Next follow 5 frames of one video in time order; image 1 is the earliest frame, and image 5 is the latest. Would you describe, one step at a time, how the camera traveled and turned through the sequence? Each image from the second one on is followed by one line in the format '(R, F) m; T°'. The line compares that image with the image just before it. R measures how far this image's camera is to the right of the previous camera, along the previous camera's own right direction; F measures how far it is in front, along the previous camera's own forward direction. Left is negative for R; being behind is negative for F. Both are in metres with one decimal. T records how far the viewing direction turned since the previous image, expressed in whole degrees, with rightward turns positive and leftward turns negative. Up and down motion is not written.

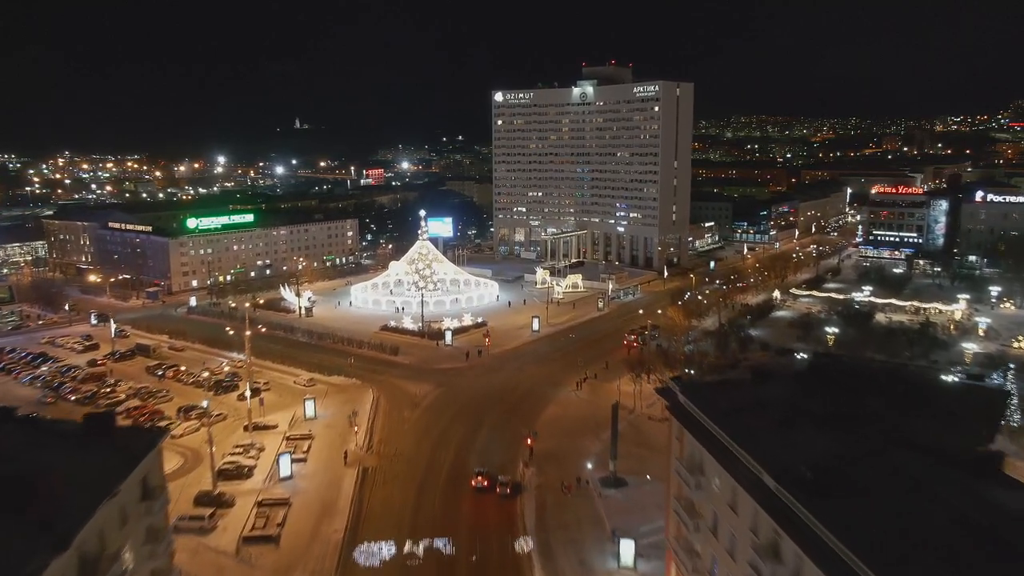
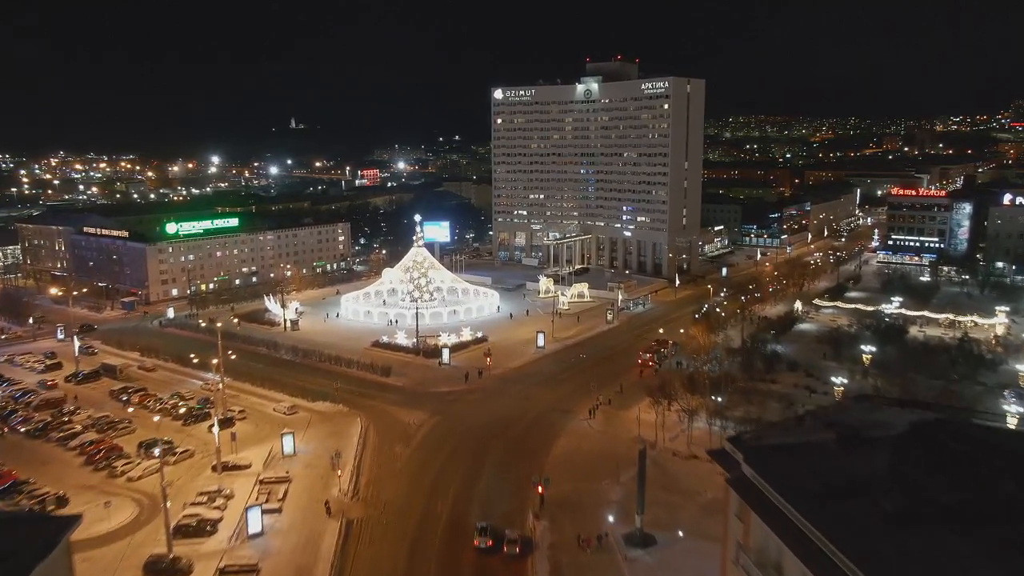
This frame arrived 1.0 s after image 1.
(-0.3, +3.6) m; 0°
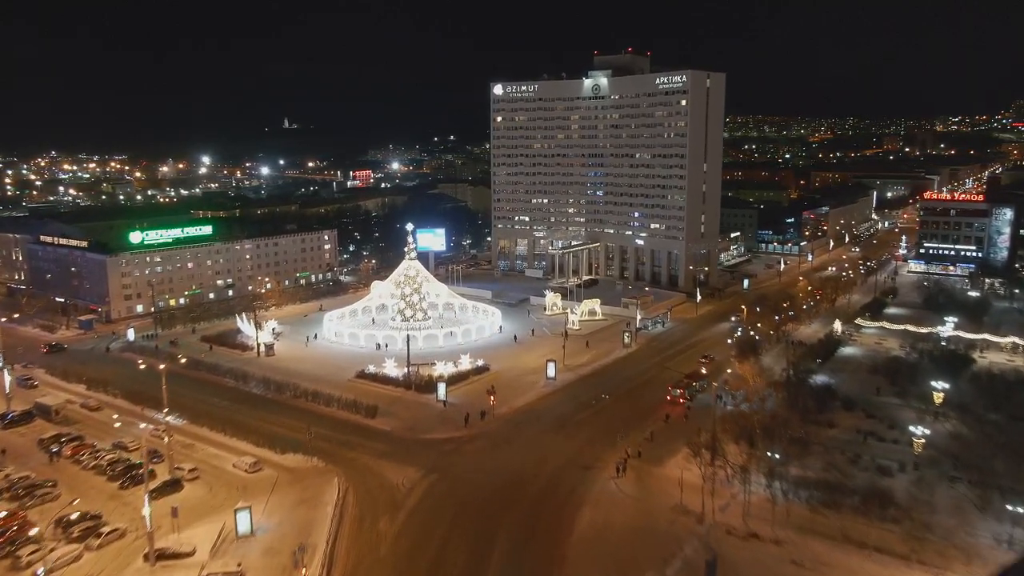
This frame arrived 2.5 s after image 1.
(-0.5, +5.4) m; 0°
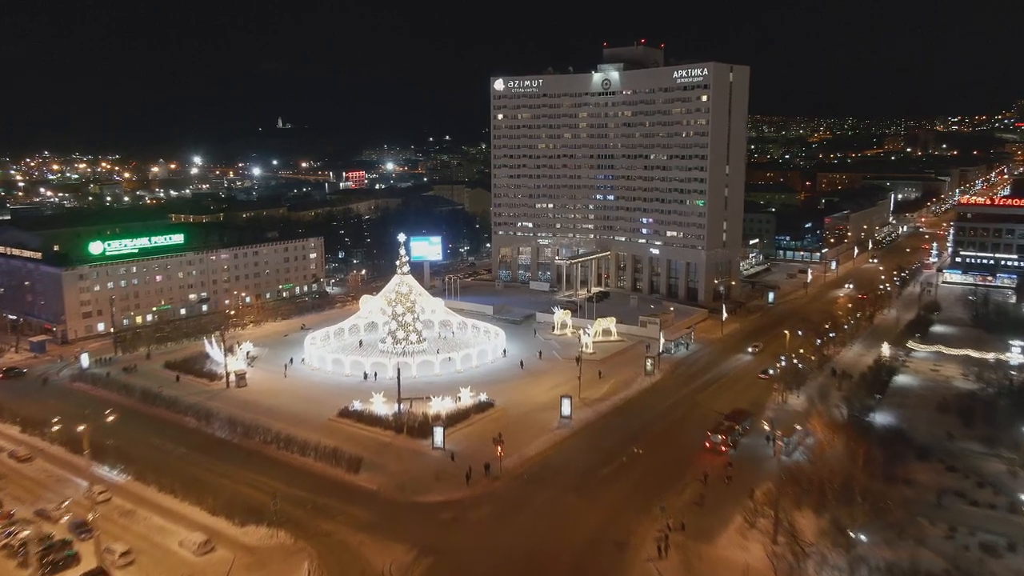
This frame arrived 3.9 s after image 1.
(-0.5, +5.0) m; 0°
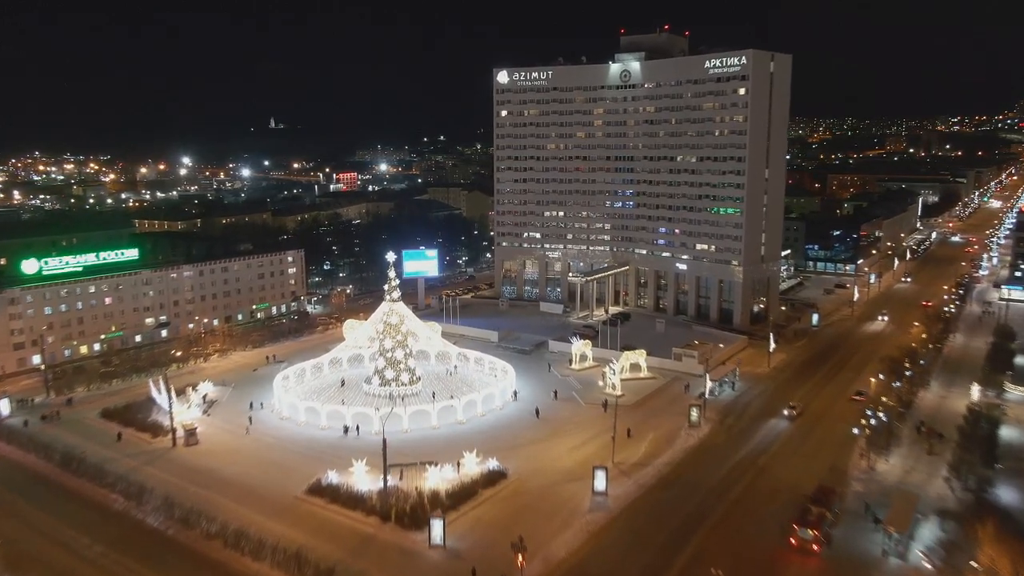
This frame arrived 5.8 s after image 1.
(-0.7, +6.6) m; 0°
